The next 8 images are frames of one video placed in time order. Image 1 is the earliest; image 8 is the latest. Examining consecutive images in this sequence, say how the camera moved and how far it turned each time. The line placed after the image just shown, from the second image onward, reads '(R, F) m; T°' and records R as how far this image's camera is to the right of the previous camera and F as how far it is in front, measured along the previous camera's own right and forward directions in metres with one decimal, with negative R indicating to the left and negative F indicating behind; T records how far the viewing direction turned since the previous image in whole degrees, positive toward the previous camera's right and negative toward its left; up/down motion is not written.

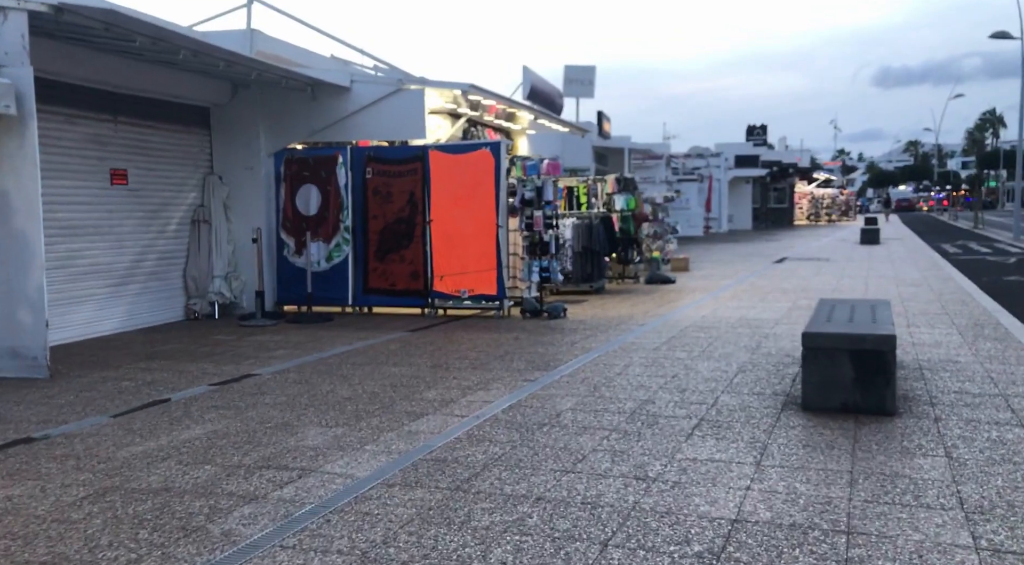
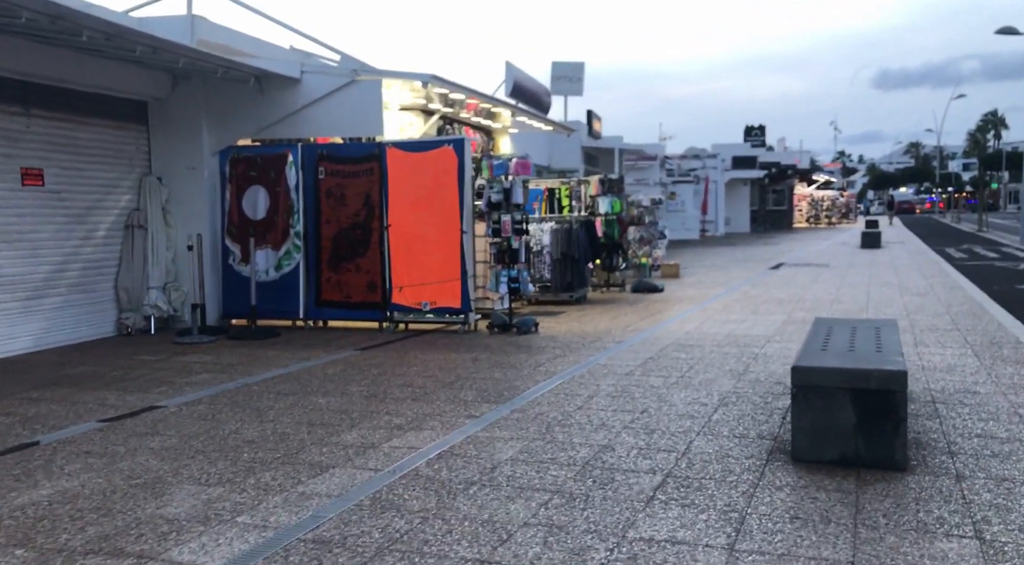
(+0.4, +1.2) m; 0°
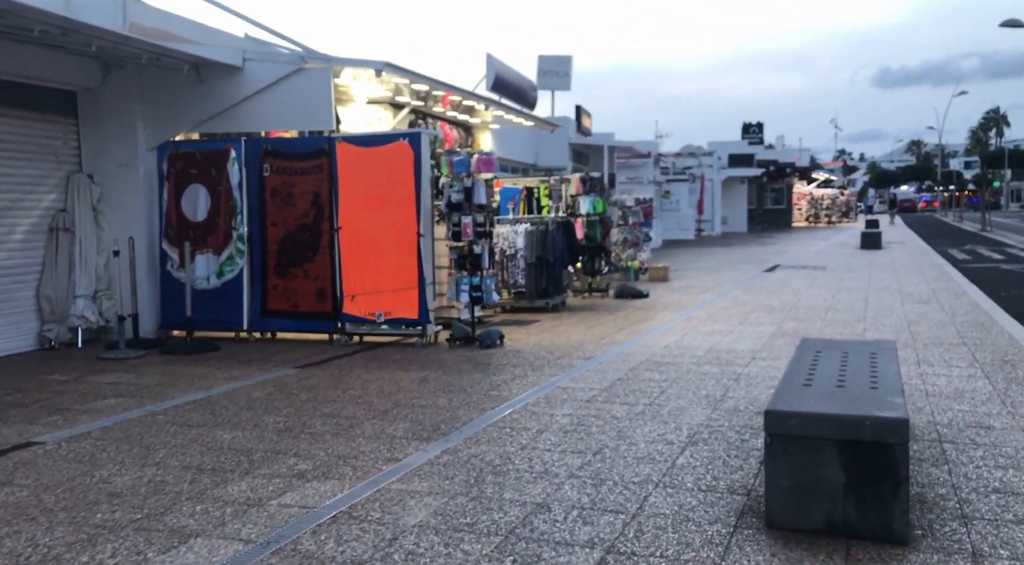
(+0.5, +1.1) m; 0°
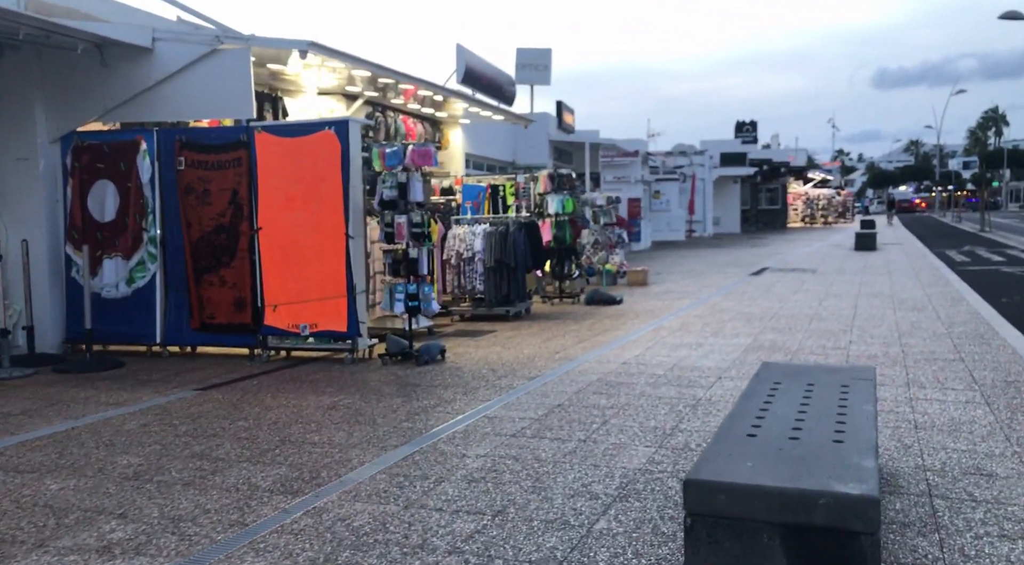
(+0.6, +1.2) m; 0°
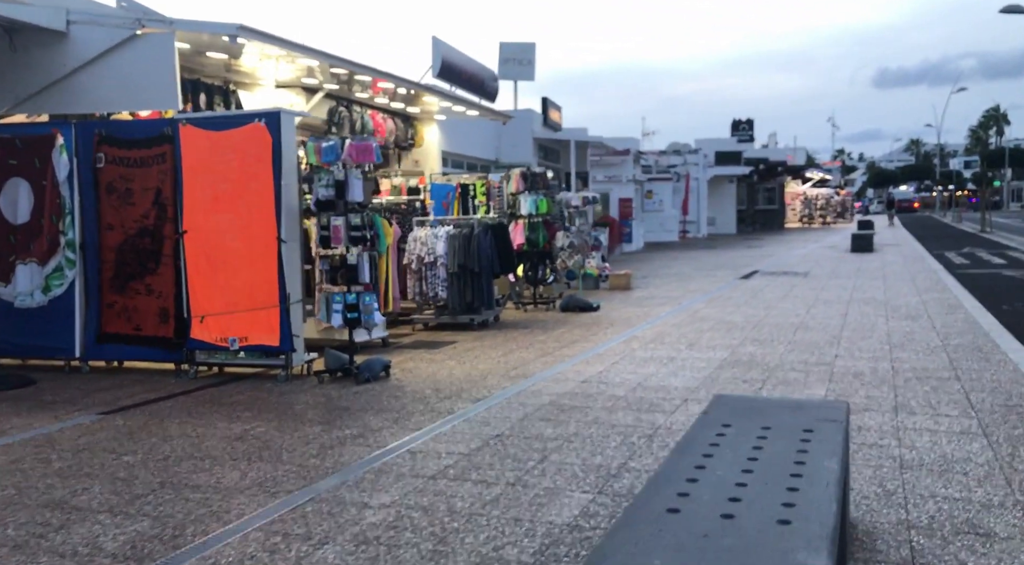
(+0.5, +0.9) m; 0°
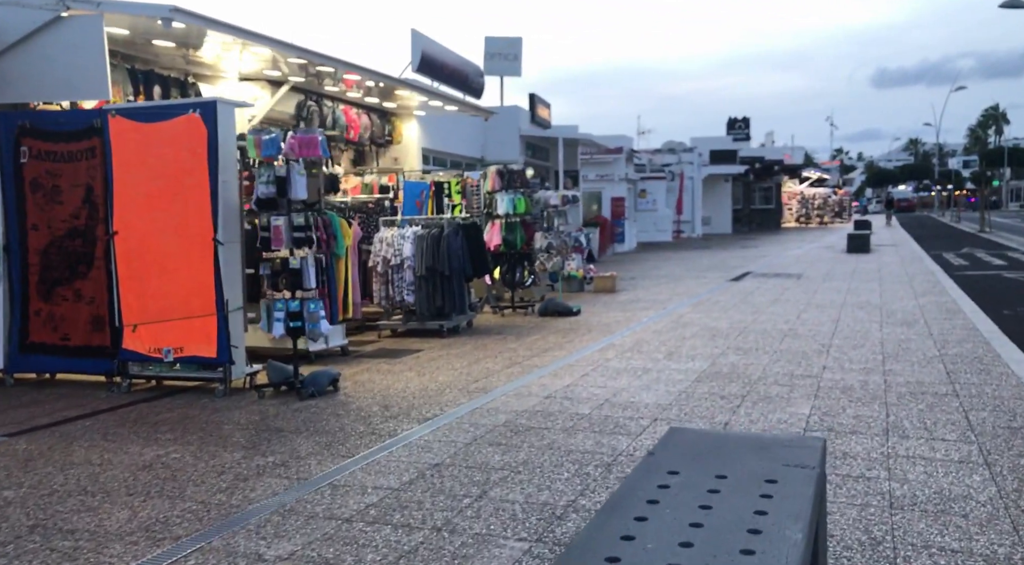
(+0.4, +0.7) m; 0°
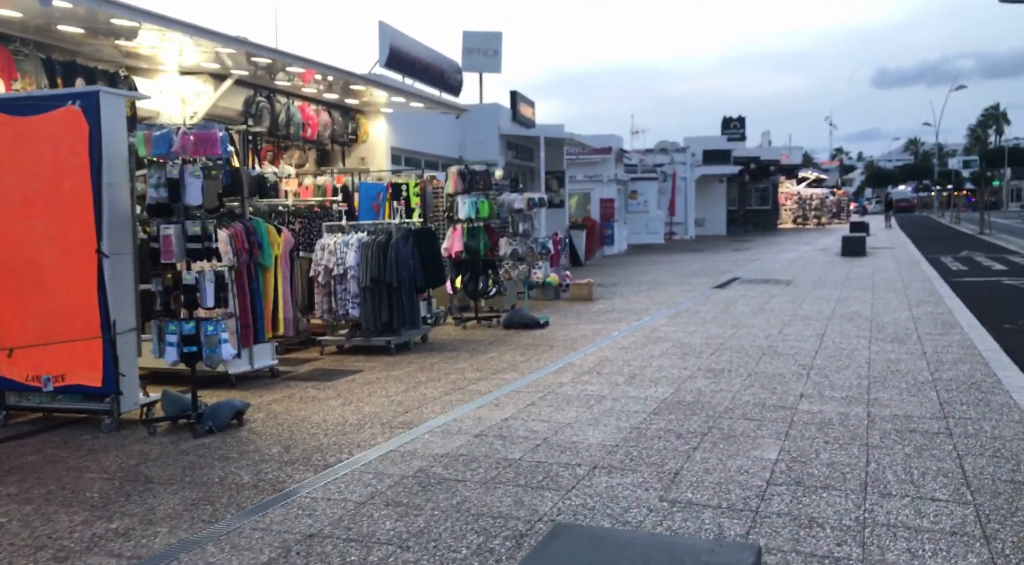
(+0.5, +1.0) m; 0°
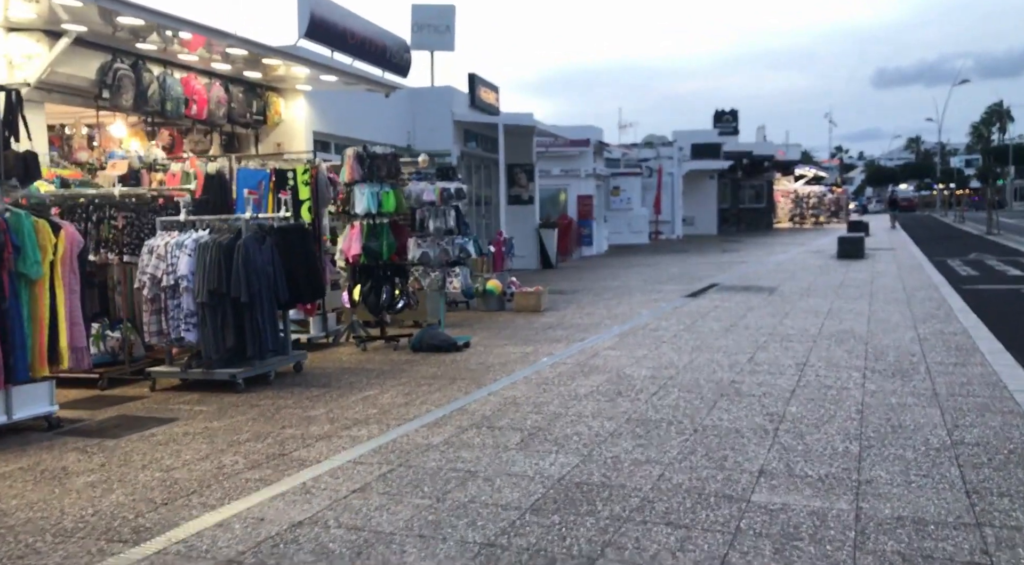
(+1.0, +2.5) m; 0°
